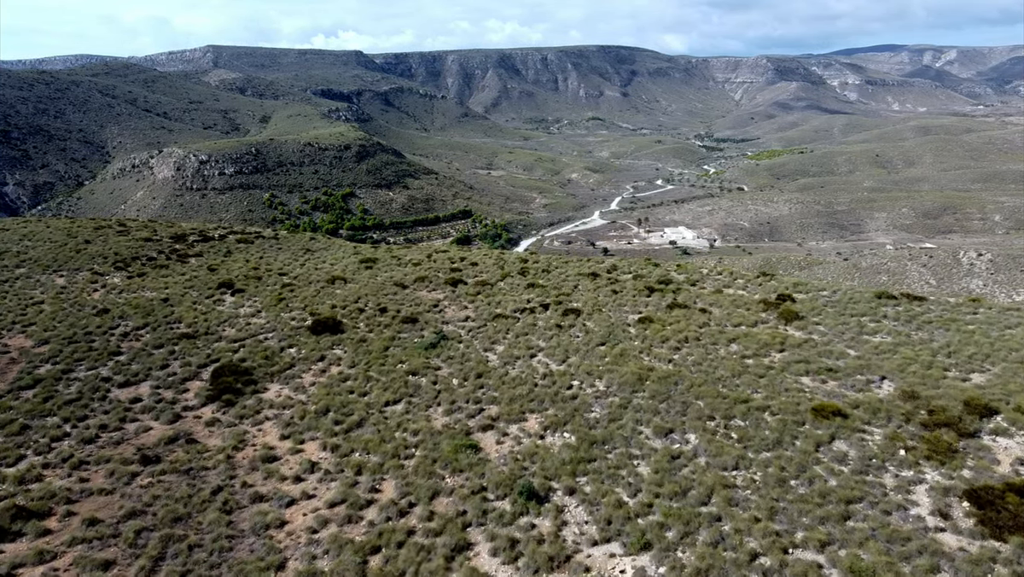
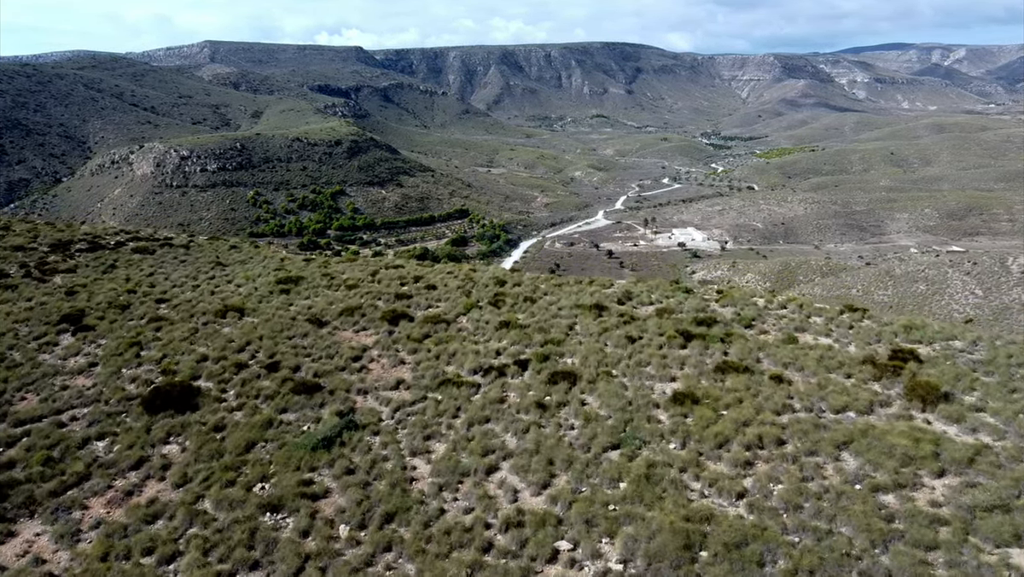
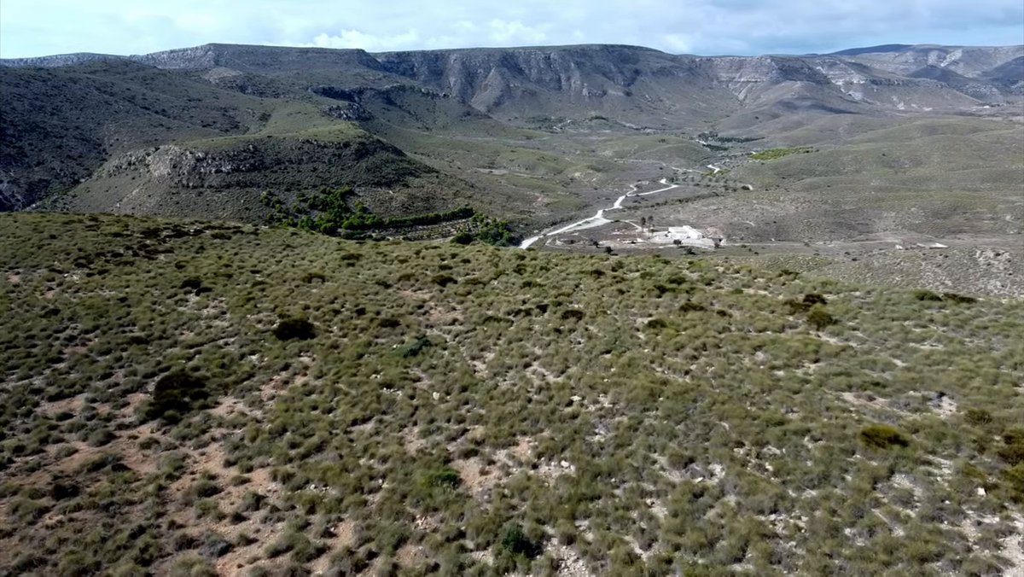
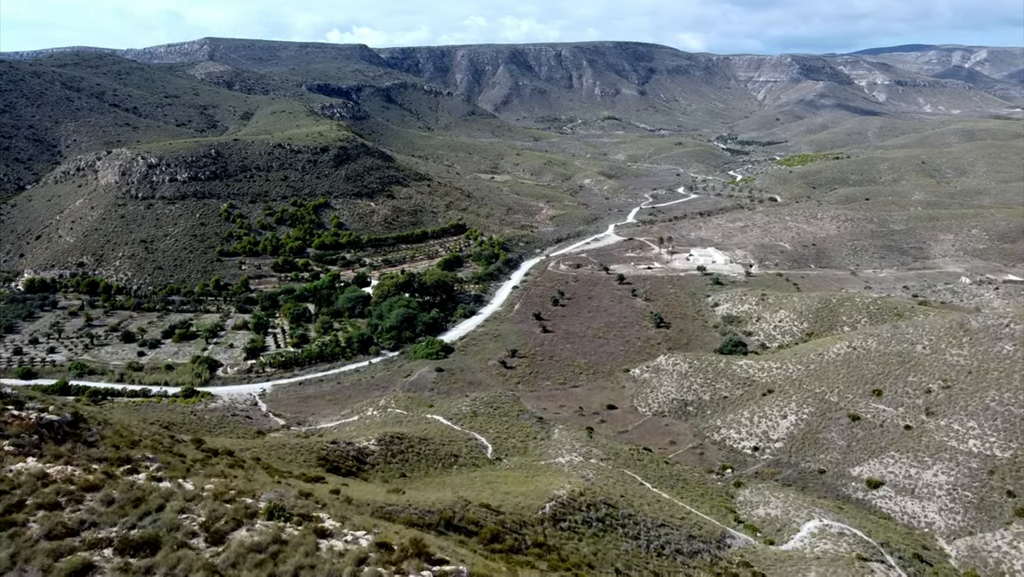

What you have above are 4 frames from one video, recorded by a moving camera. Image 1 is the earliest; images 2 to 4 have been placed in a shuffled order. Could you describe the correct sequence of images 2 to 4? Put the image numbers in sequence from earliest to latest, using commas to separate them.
3, 2, 4
